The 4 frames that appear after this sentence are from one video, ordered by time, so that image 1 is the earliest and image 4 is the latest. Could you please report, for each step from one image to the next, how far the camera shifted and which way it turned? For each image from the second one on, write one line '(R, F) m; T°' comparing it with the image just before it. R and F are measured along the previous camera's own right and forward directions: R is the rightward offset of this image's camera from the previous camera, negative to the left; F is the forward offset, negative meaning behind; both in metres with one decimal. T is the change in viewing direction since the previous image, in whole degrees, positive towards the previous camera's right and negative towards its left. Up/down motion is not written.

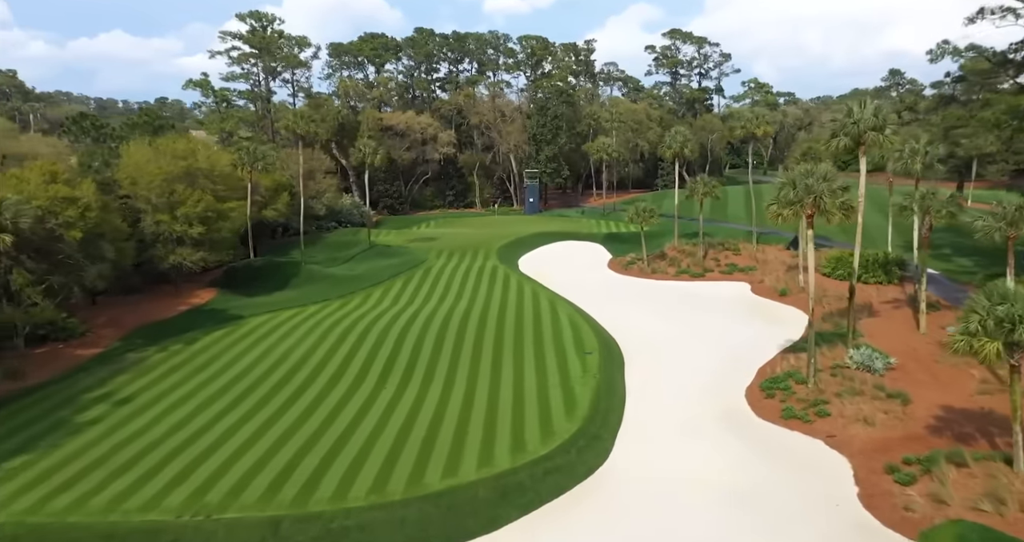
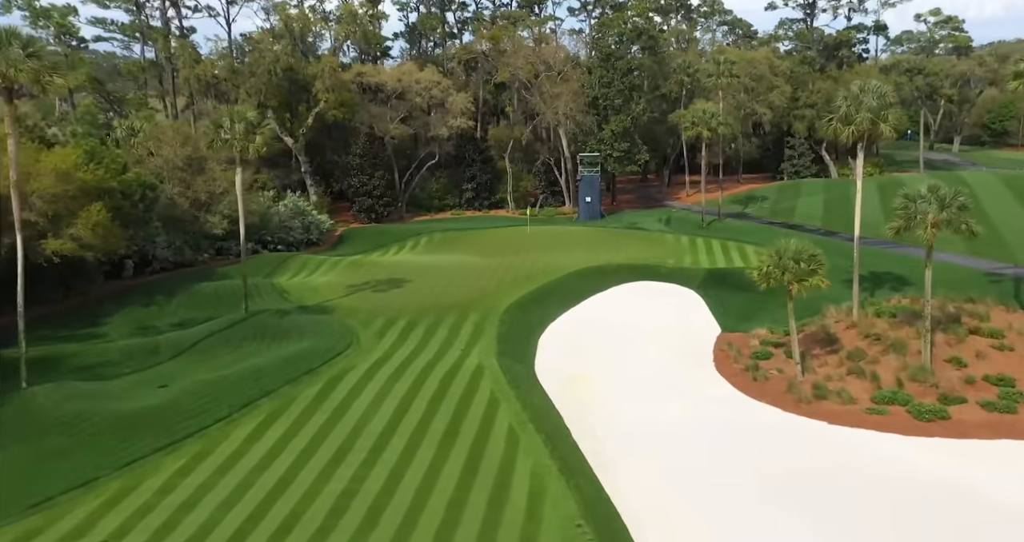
(+2.5, +26.3) m; -7°
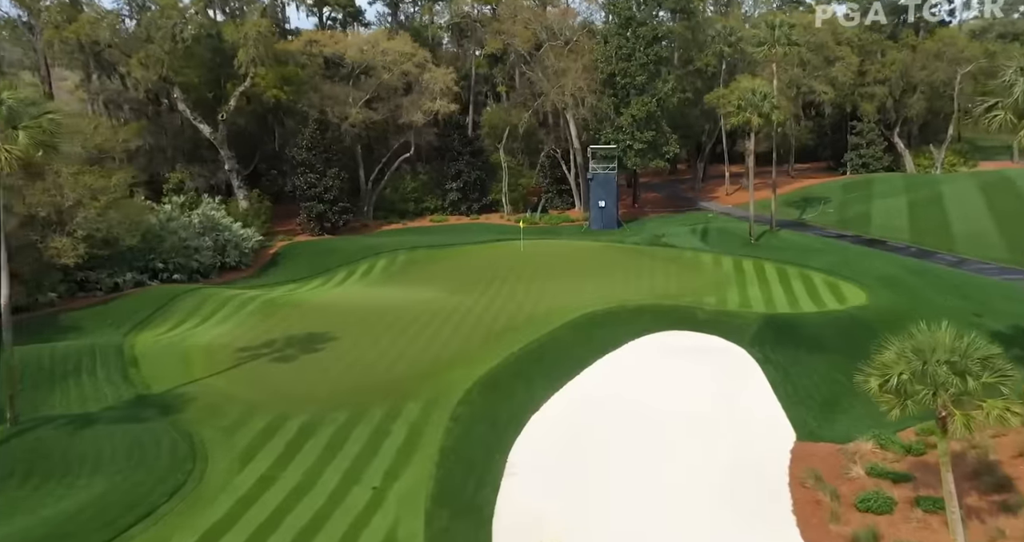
(+1.8, +11.0) m; -2°
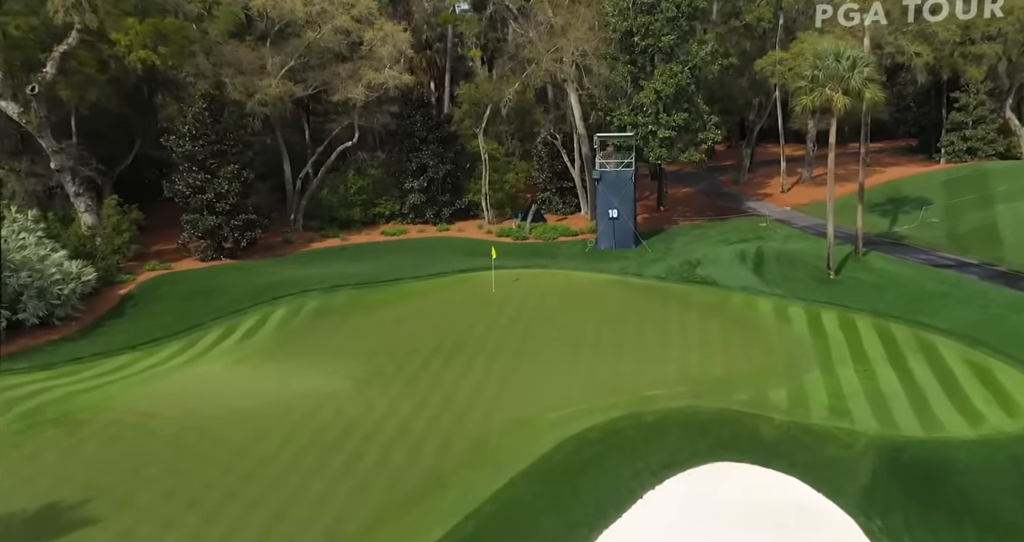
(+2.1, +11.6) m; -2°
